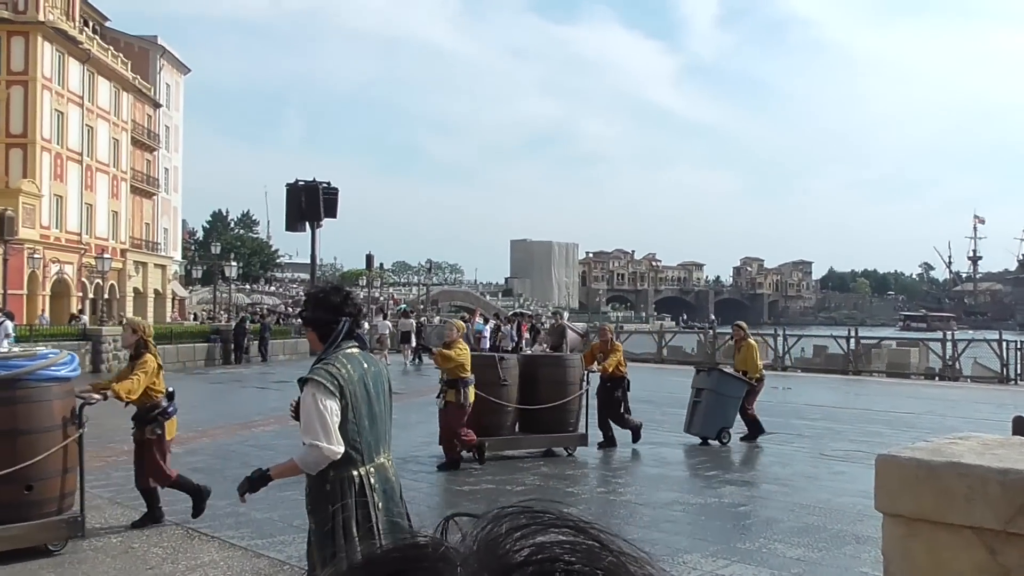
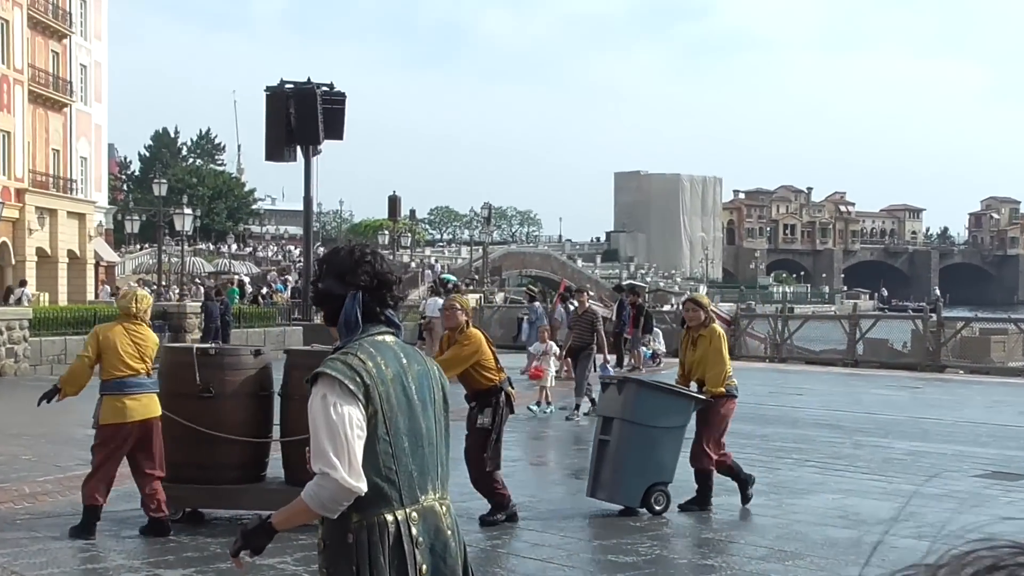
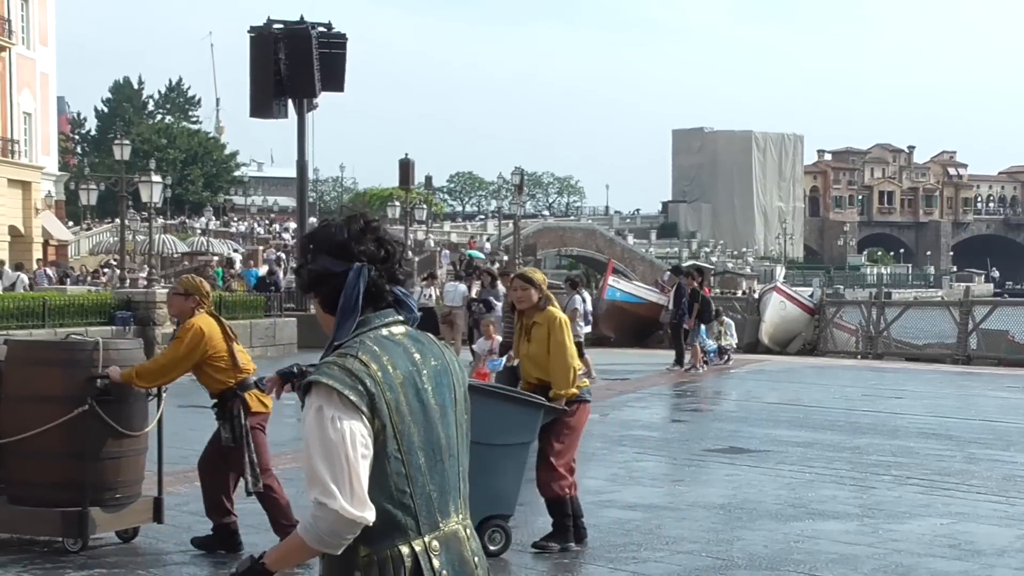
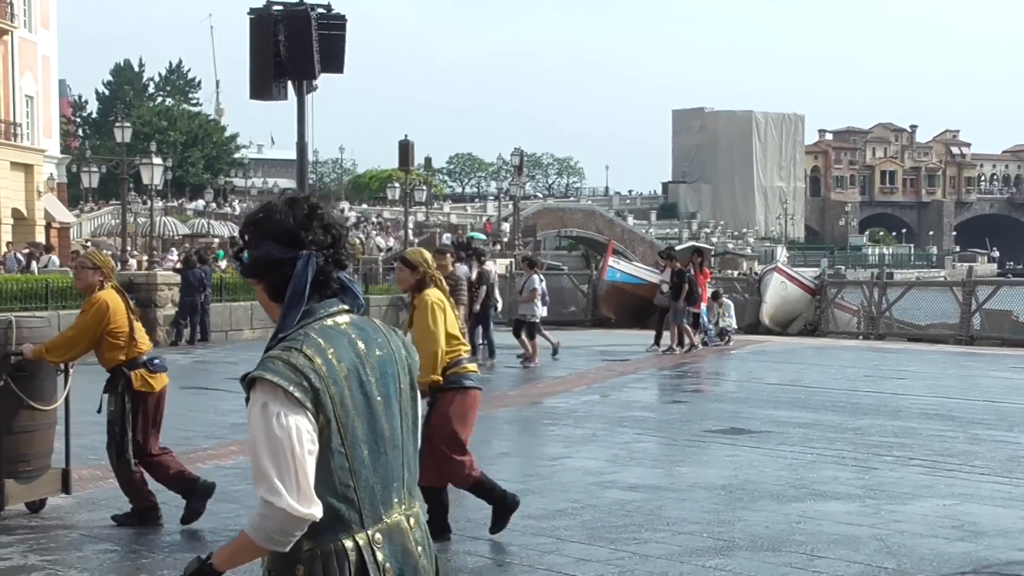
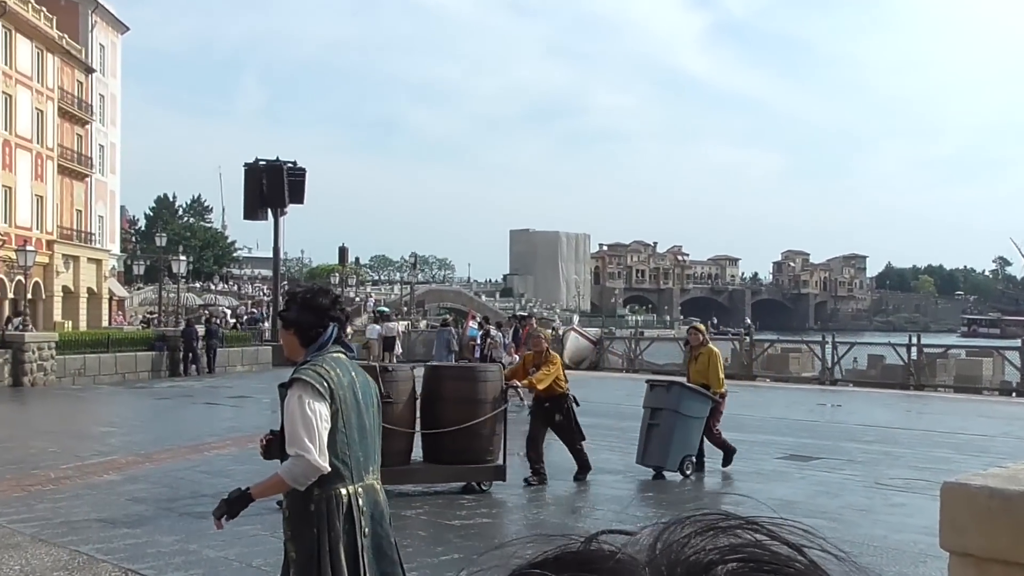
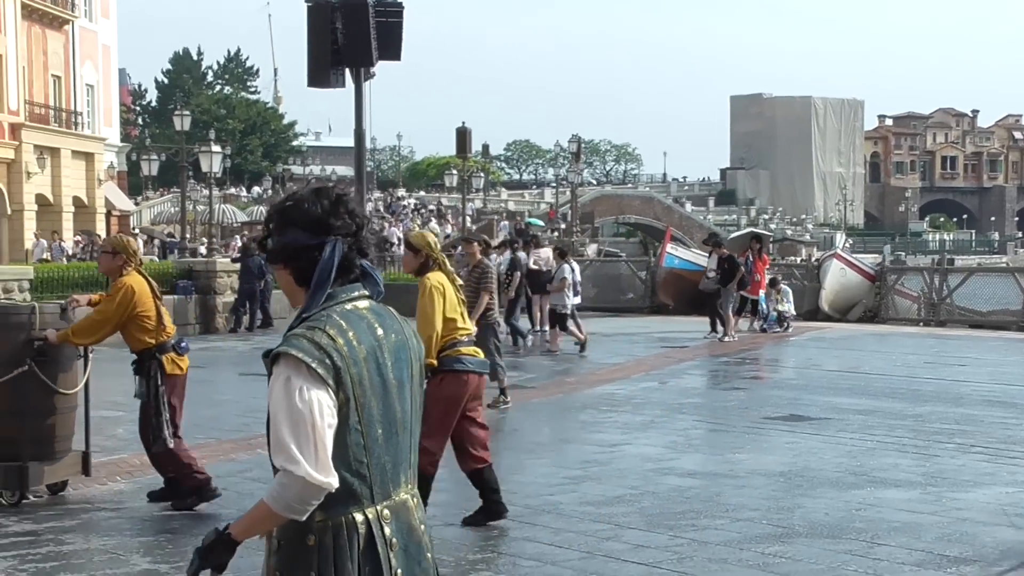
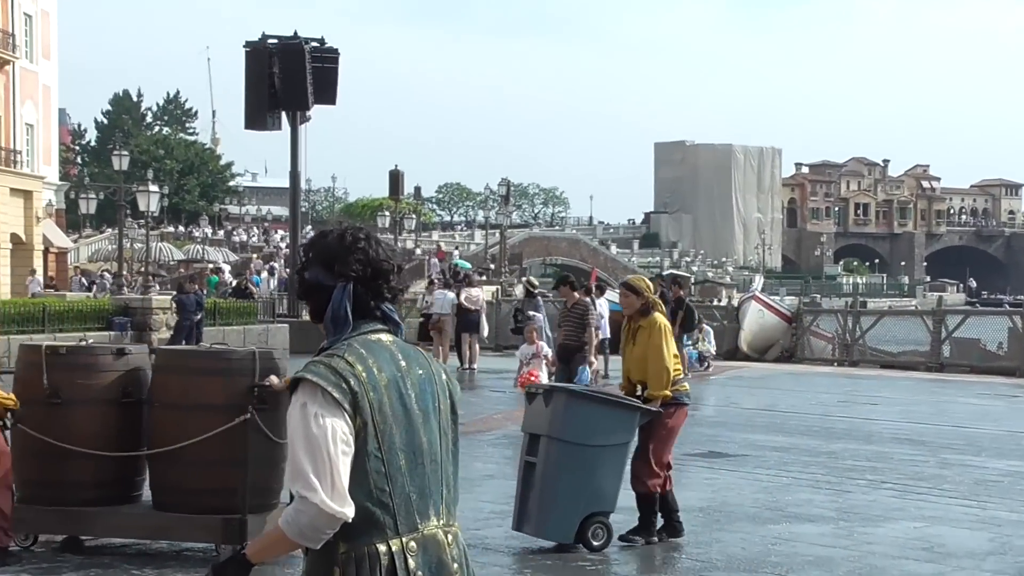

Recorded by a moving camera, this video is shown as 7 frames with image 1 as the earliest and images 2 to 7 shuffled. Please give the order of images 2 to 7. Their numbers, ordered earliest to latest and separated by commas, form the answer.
5, 2, 7, 3, 4, 6
